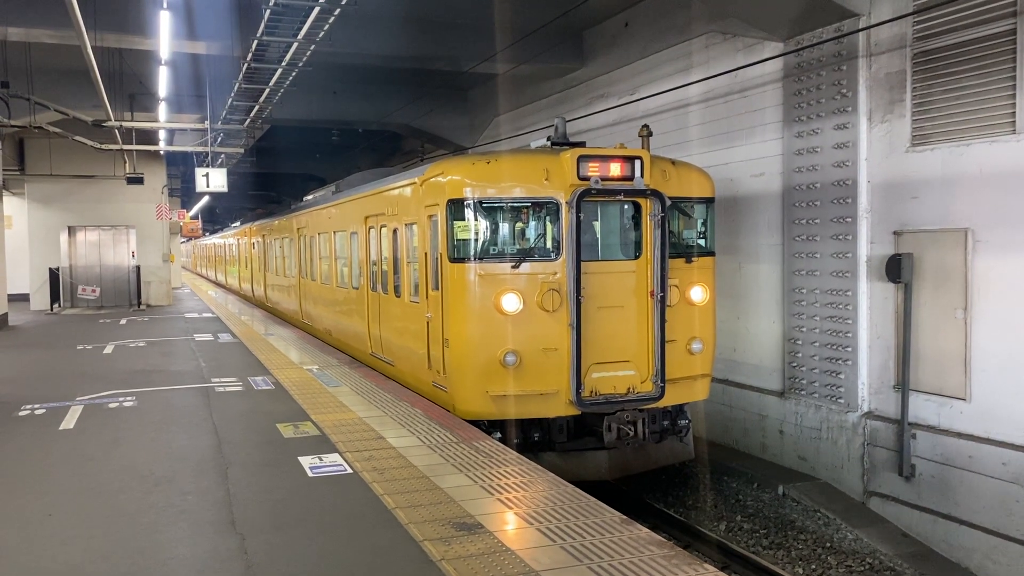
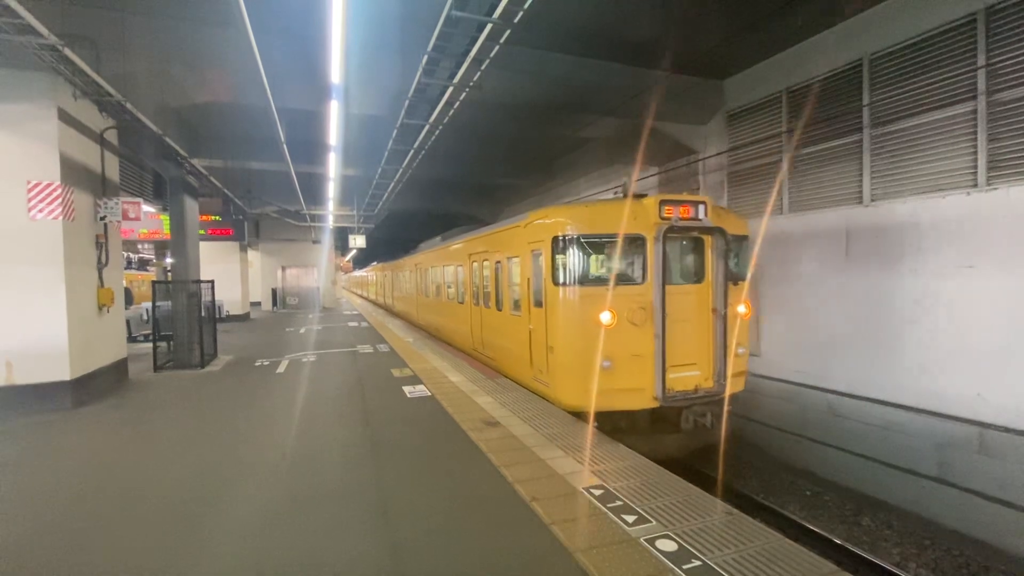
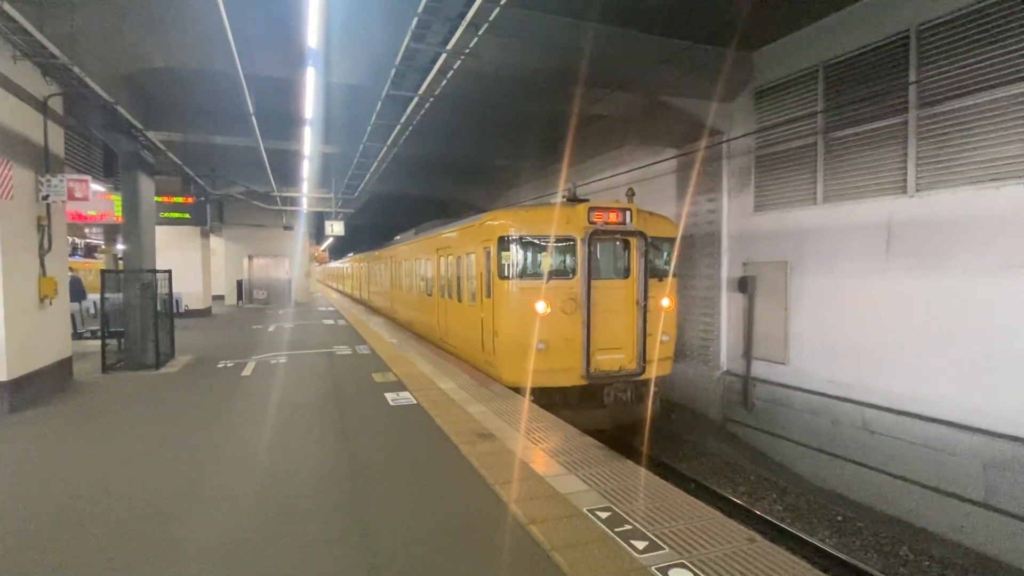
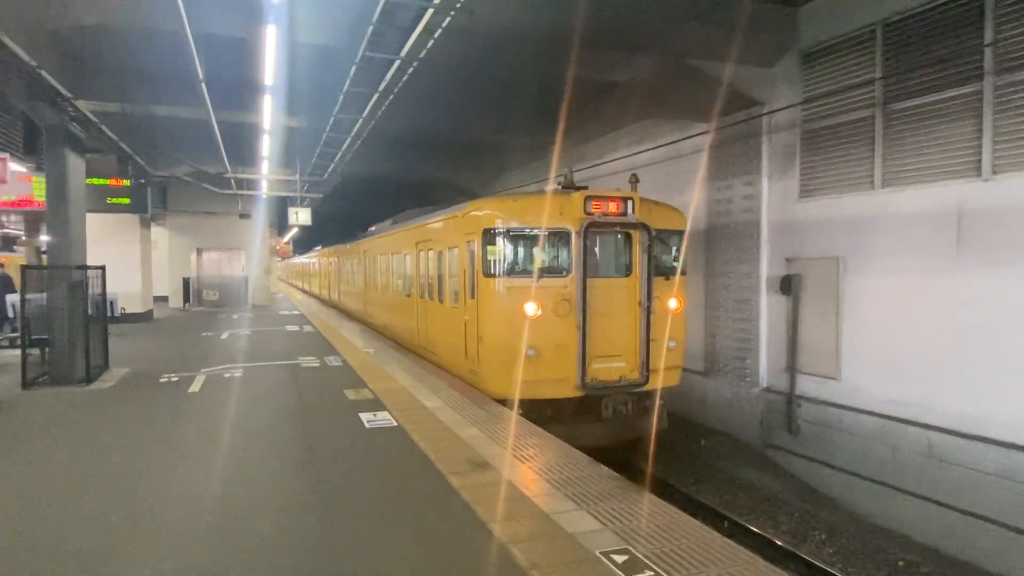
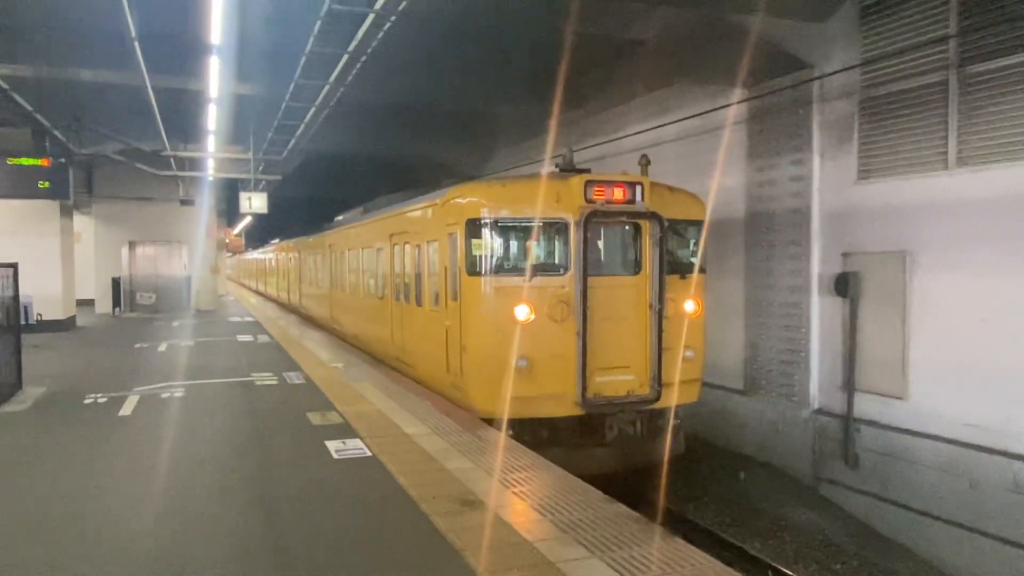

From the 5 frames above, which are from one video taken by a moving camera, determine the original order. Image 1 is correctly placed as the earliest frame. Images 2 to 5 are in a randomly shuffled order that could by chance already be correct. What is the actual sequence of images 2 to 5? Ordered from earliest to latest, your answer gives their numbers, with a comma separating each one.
5, 4, 3, 2
